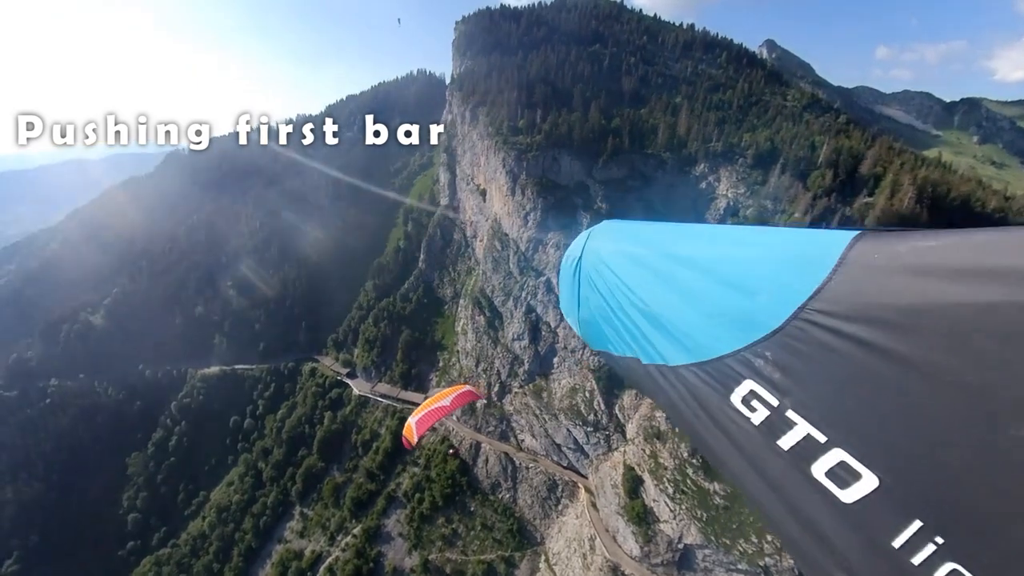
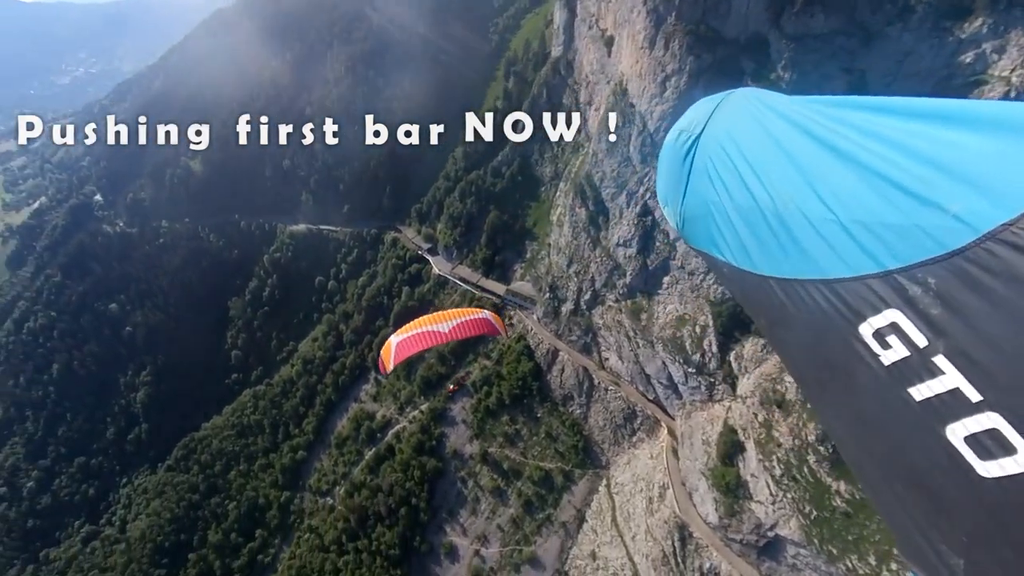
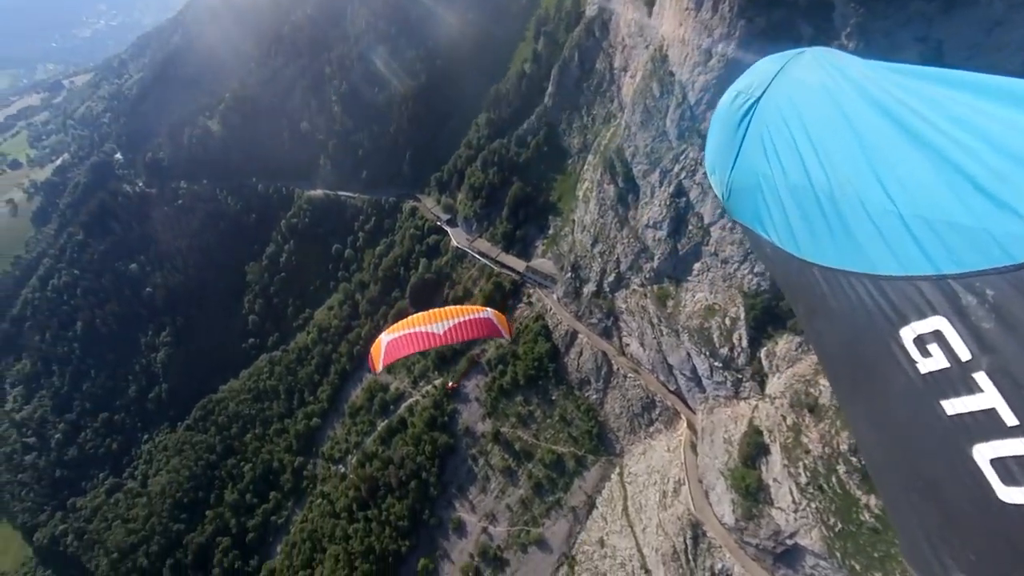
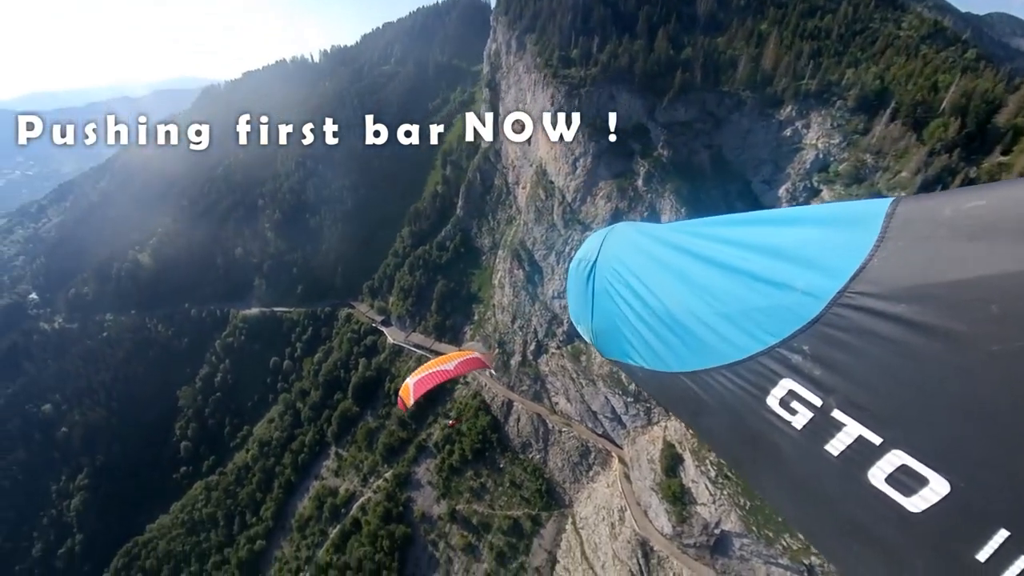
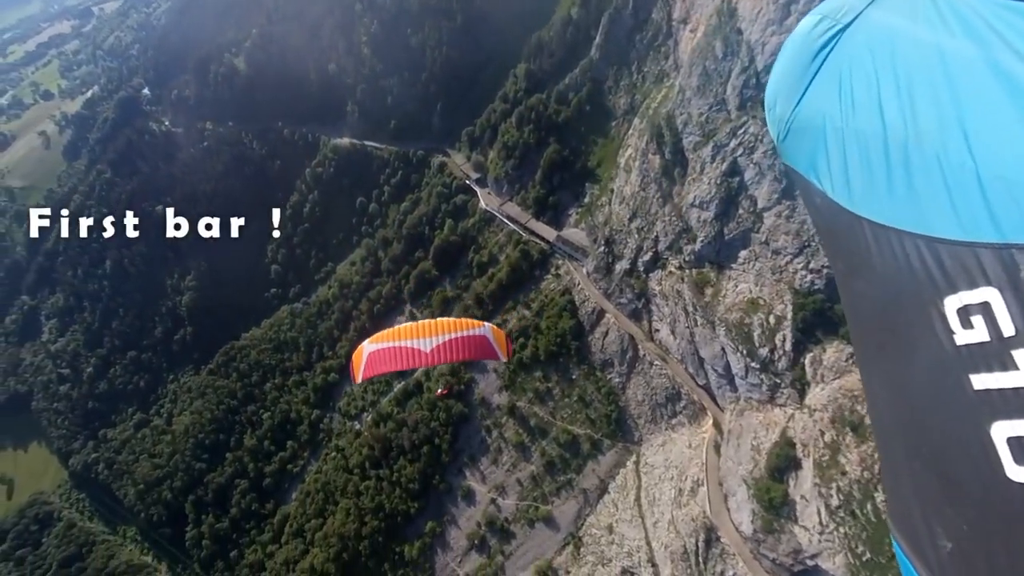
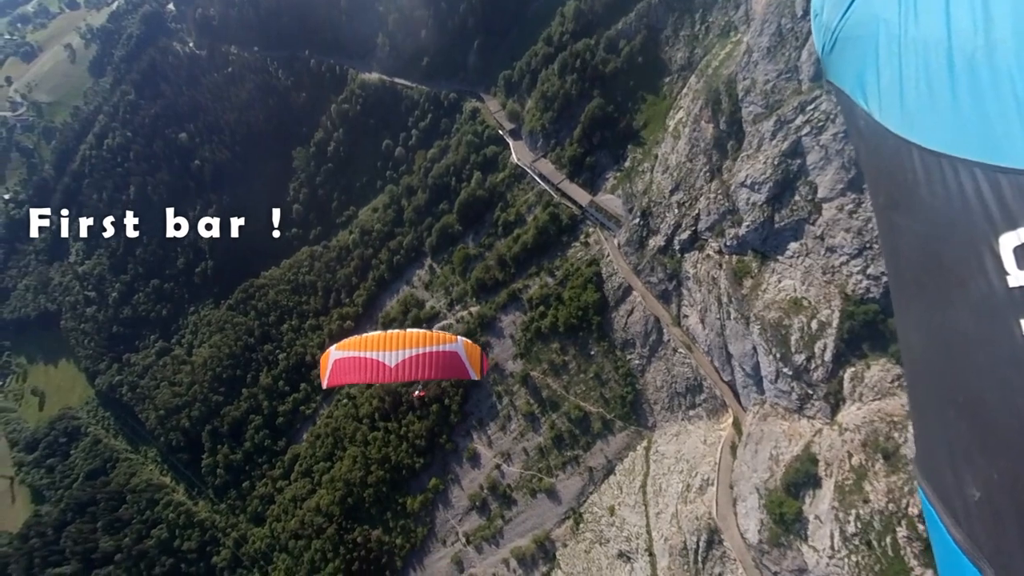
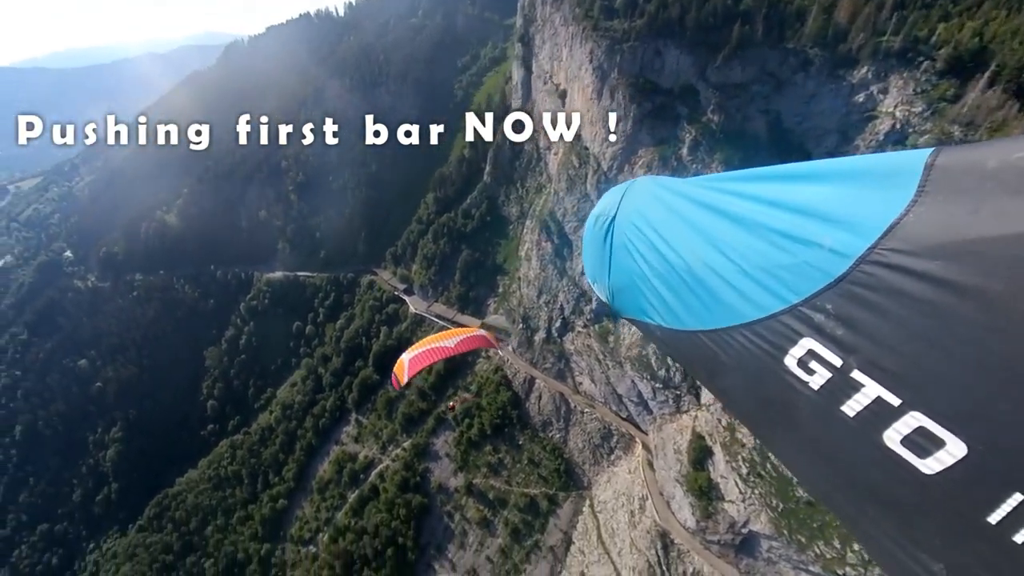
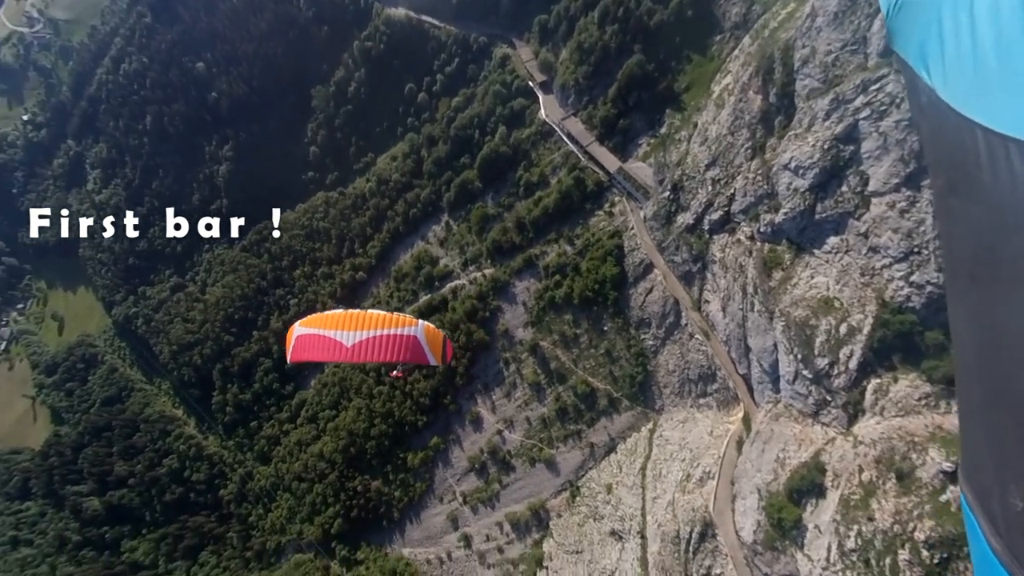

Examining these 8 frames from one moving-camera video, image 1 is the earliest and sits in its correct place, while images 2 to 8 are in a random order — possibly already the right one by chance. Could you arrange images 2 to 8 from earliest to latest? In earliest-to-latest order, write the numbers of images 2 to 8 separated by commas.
4, 7, 2, 3, 5, 6, 8
